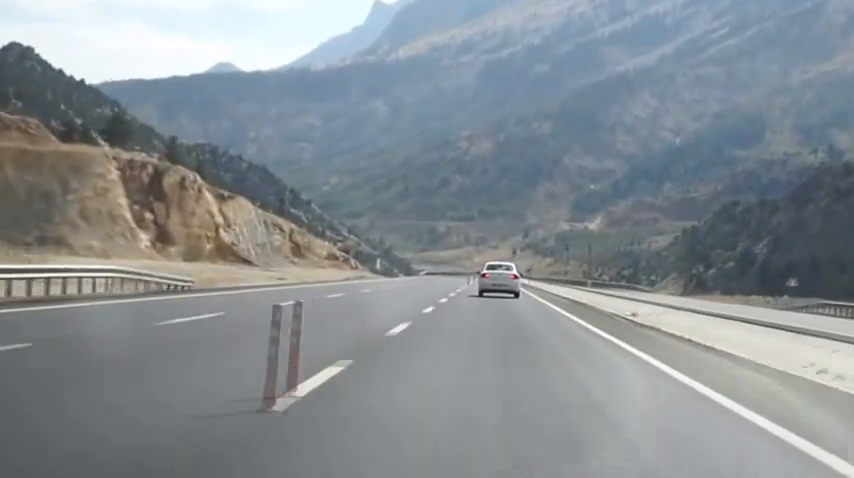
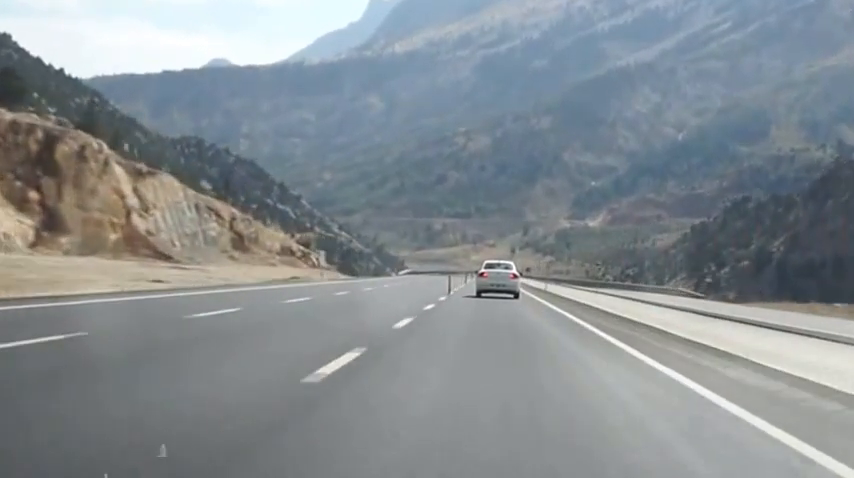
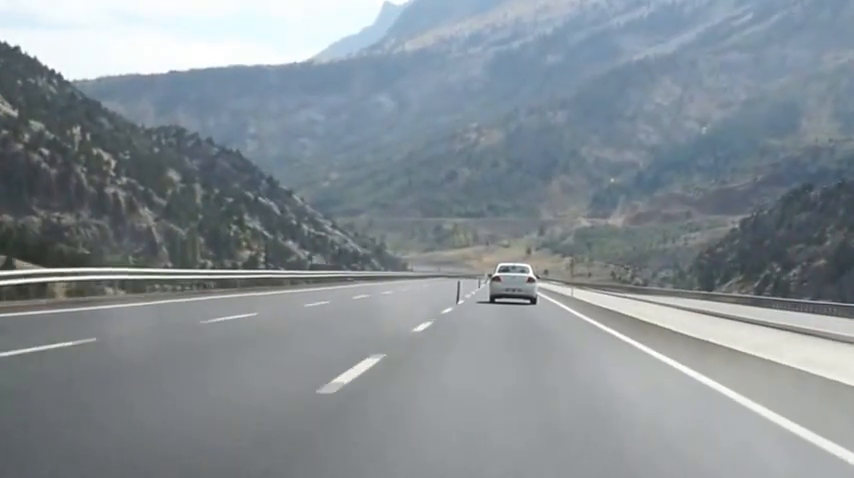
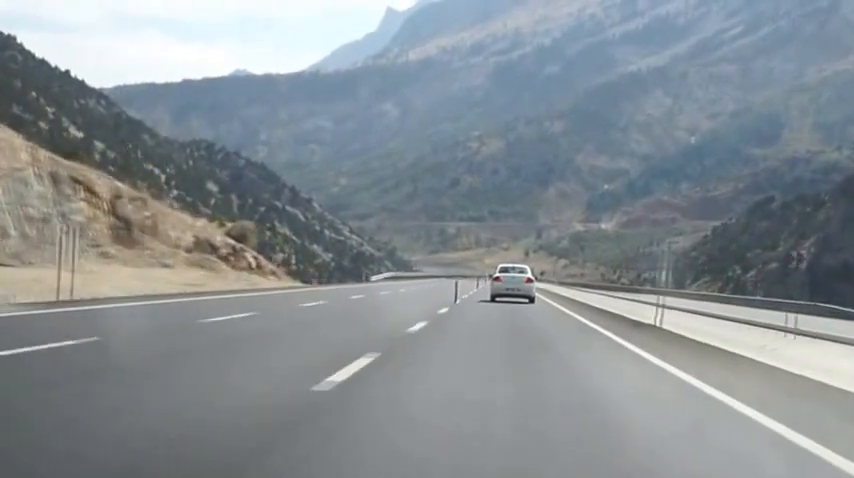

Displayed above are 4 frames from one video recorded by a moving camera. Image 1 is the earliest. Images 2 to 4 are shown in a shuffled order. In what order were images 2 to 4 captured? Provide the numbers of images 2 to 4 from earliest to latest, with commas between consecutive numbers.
2, 4, 3
